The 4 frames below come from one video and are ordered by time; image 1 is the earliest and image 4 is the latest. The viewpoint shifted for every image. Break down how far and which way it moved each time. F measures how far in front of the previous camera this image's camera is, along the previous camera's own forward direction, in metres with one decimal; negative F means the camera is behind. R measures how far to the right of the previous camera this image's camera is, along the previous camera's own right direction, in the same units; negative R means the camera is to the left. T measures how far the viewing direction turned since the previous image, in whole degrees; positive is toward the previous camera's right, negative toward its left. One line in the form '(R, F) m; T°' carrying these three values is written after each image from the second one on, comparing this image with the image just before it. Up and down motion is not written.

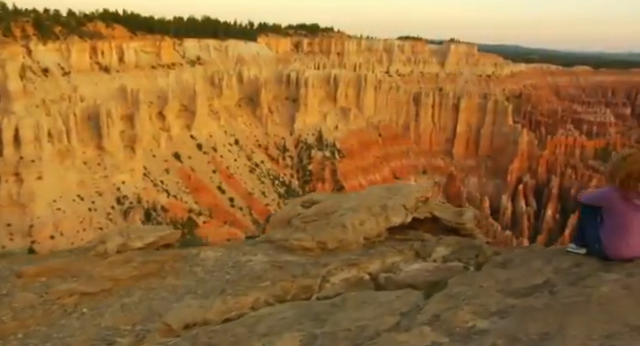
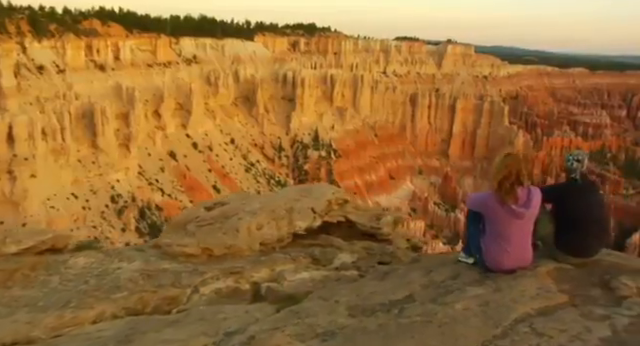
(+1.1, +0.4) m; +1°
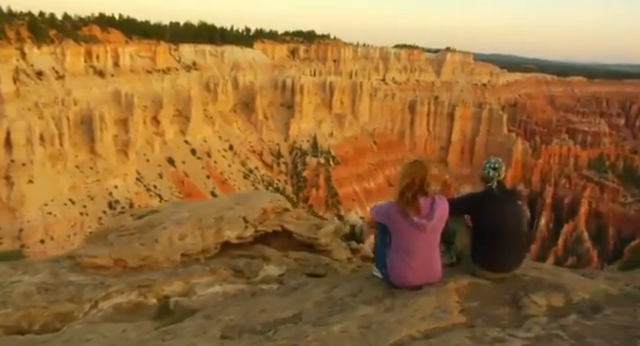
(+0.7, +0.3) m; 0°
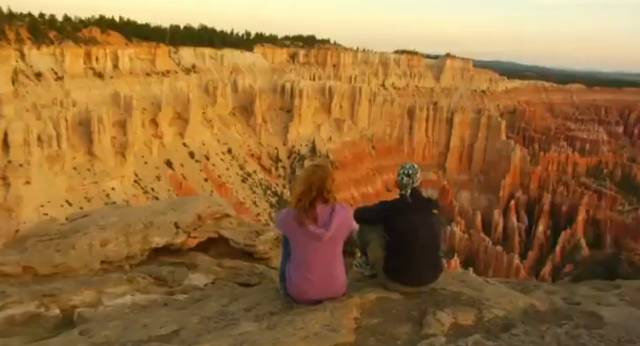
(+0.7, +0.2) m; 0°
